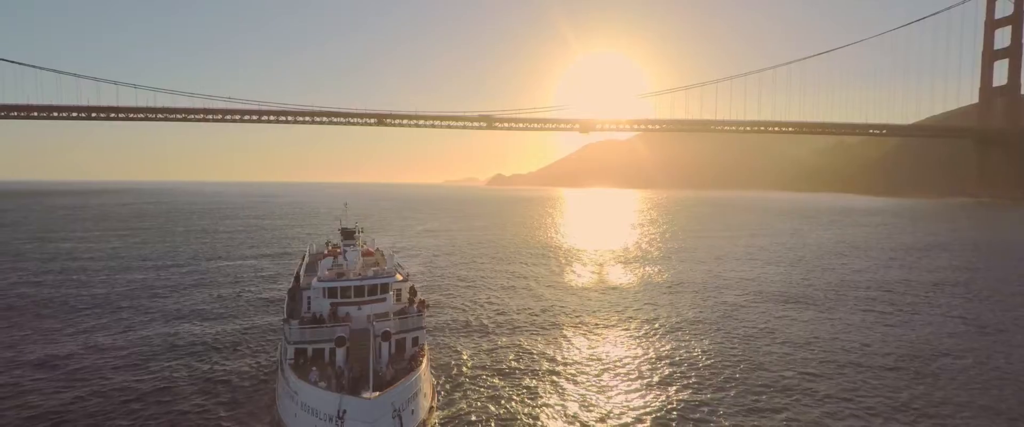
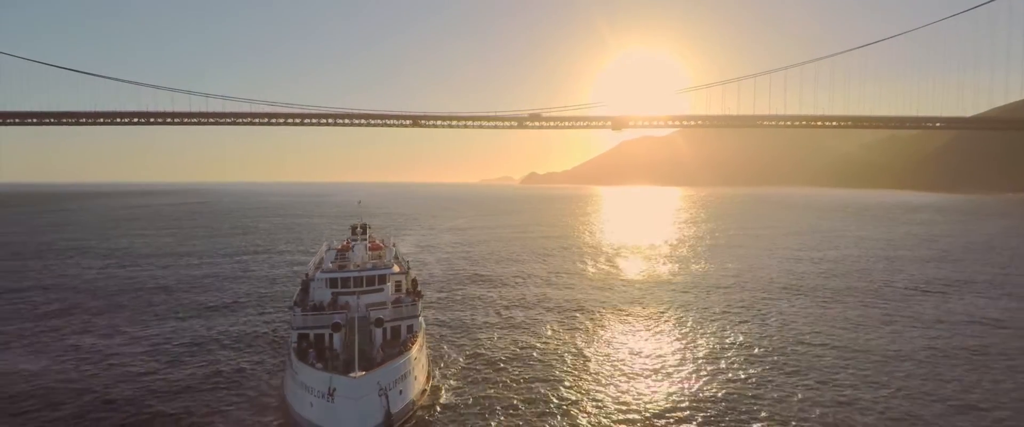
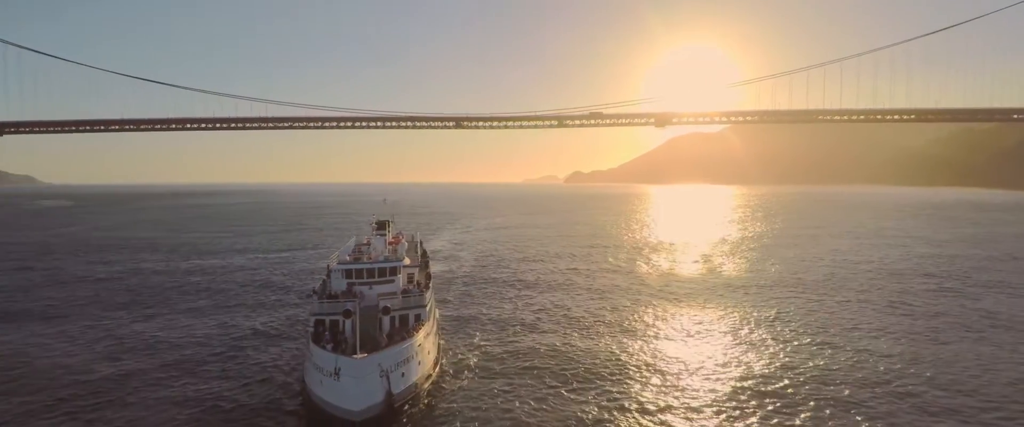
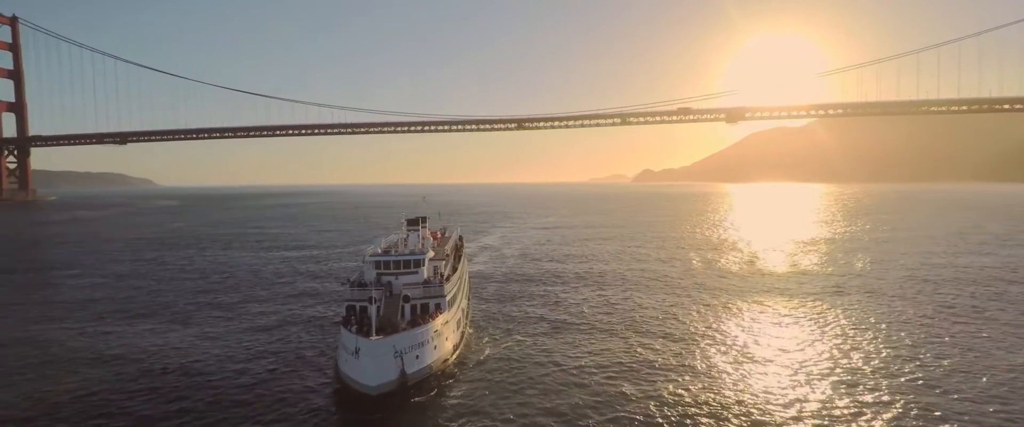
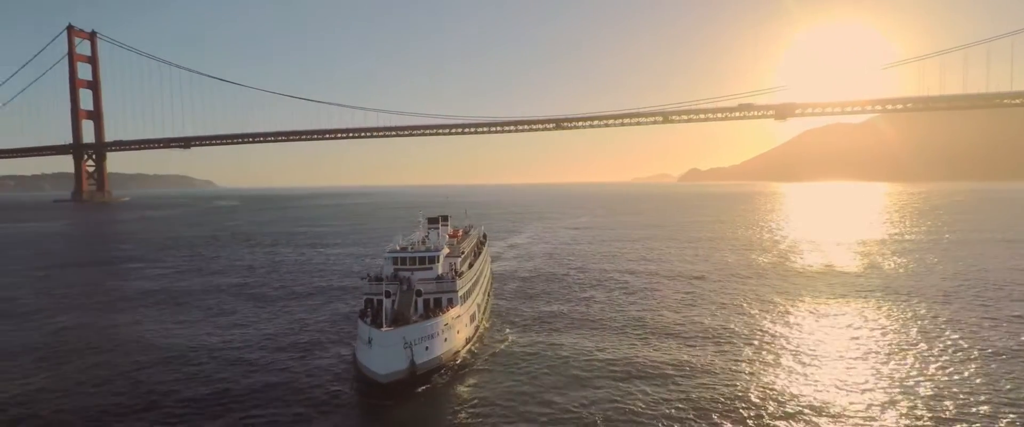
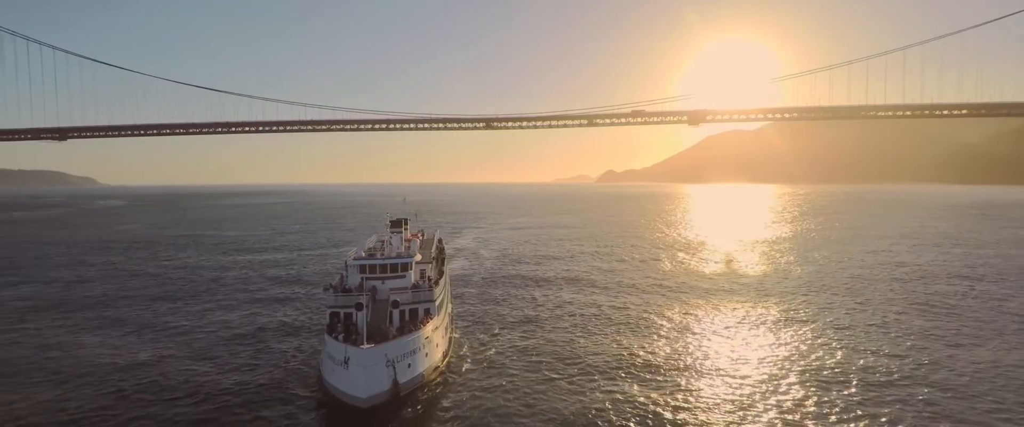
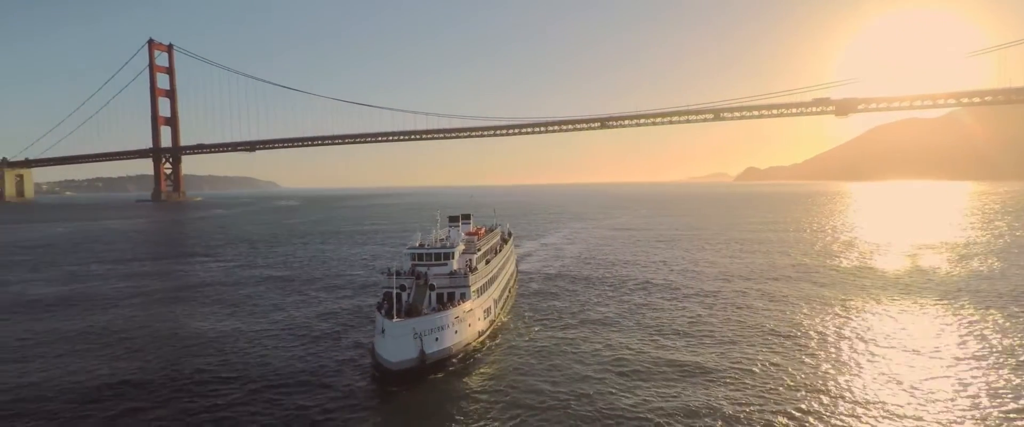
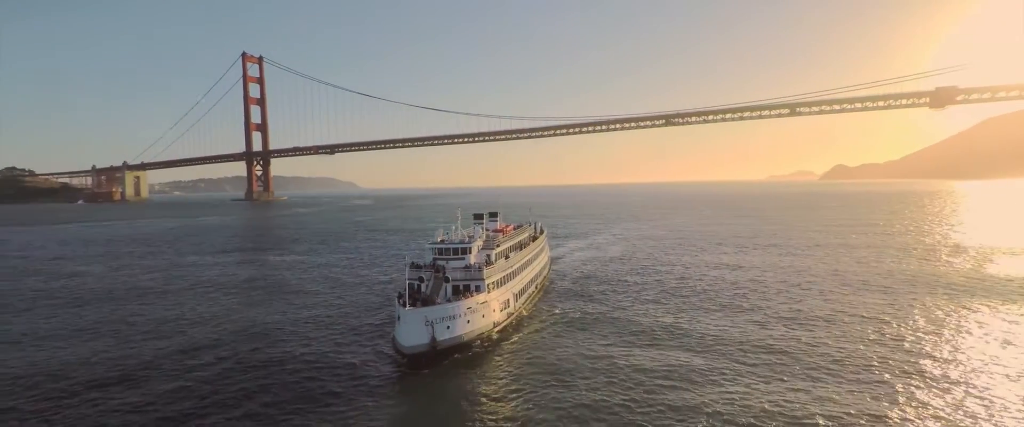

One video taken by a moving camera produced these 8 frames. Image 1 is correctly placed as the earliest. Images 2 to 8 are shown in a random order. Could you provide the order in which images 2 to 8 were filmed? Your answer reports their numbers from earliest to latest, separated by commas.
2, 3, 6, 4, 5, 7, 8
